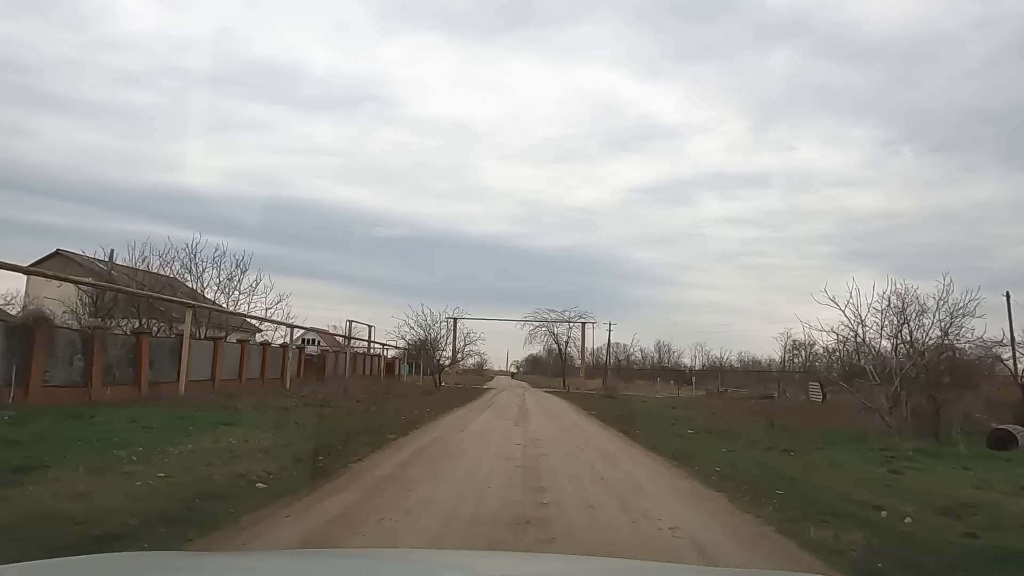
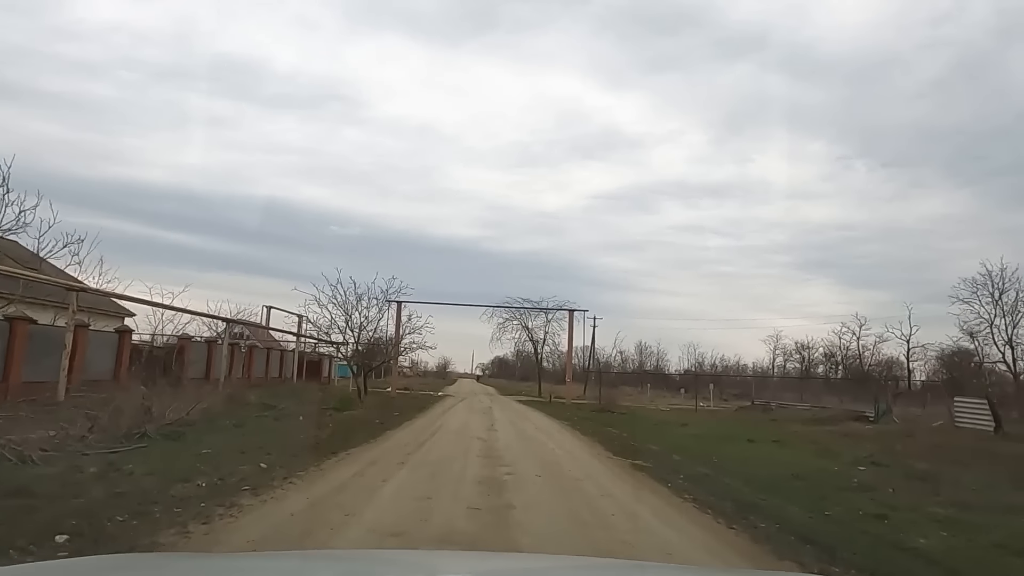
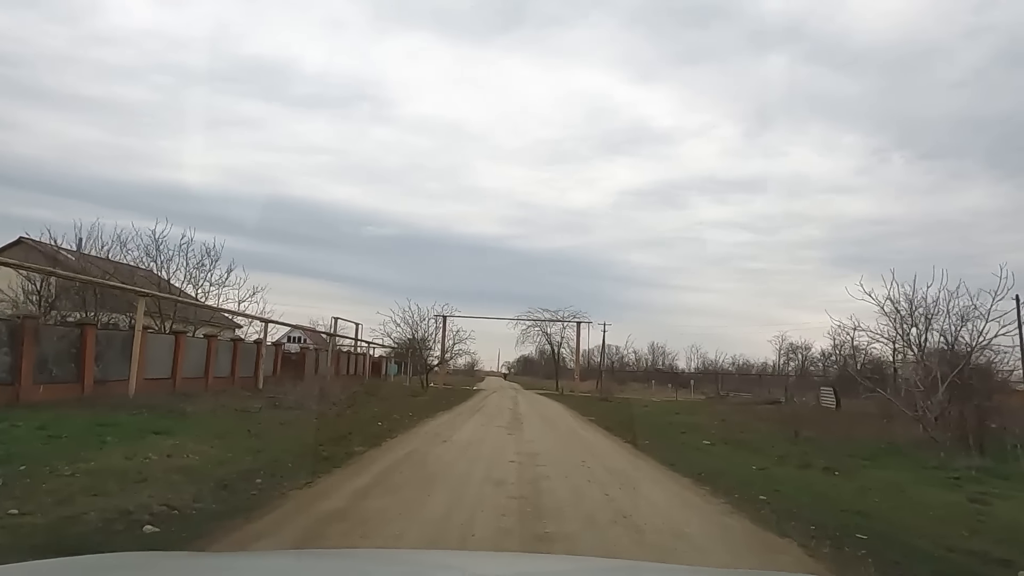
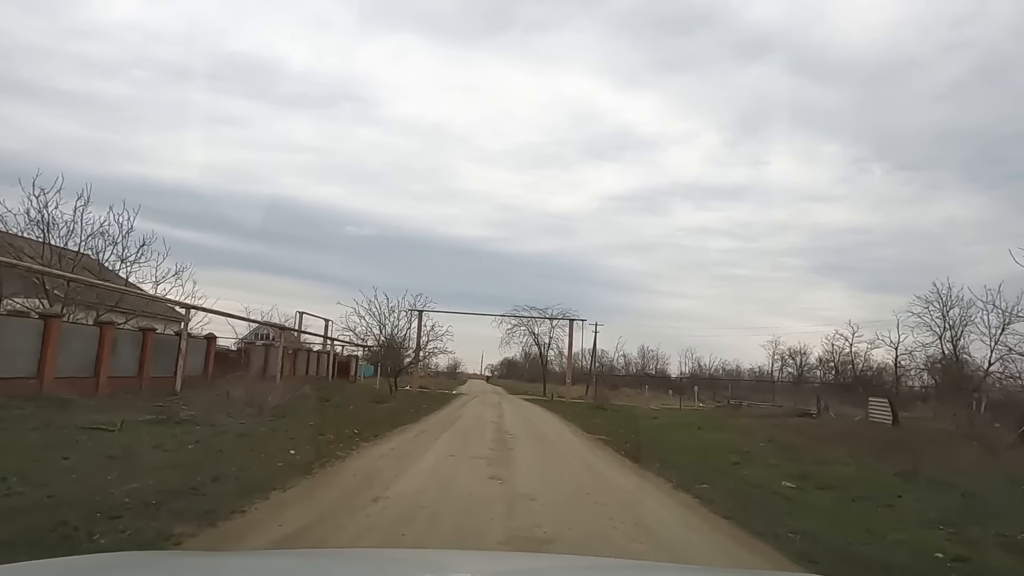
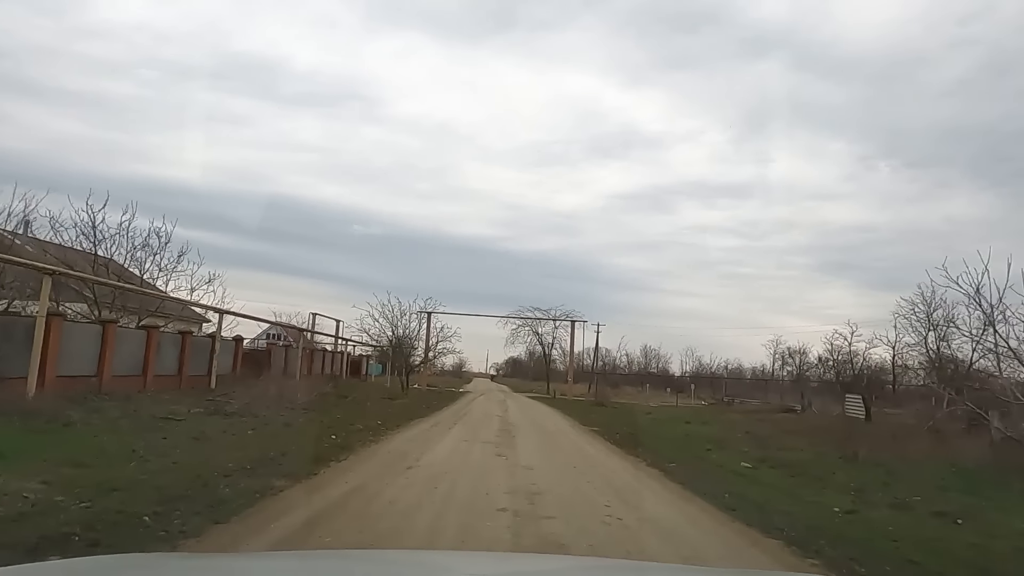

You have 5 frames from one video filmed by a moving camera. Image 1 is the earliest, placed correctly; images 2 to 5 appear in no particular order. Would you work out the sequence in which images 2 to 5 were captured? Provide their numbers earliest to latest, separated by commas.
3, 5, 4, 2
